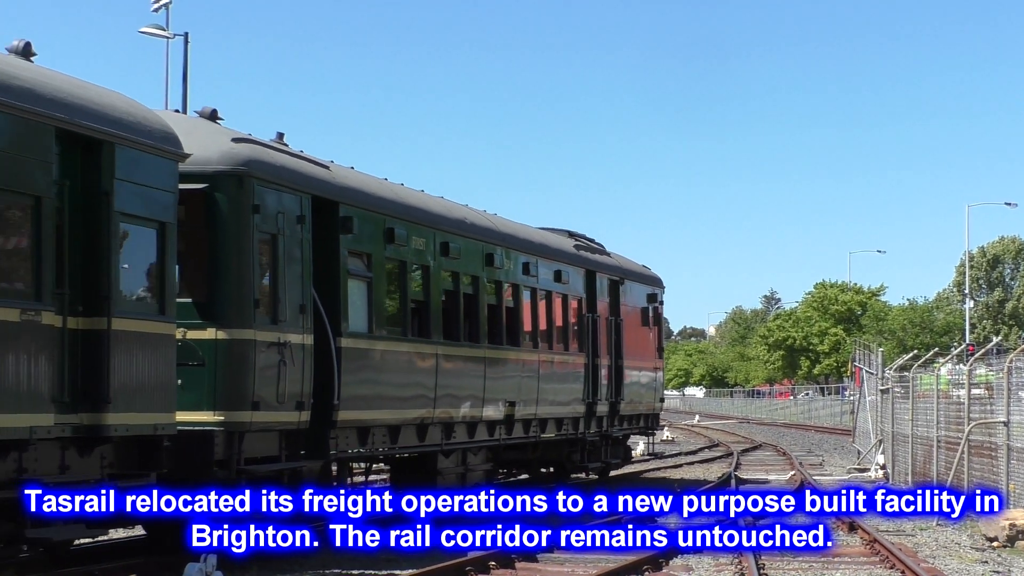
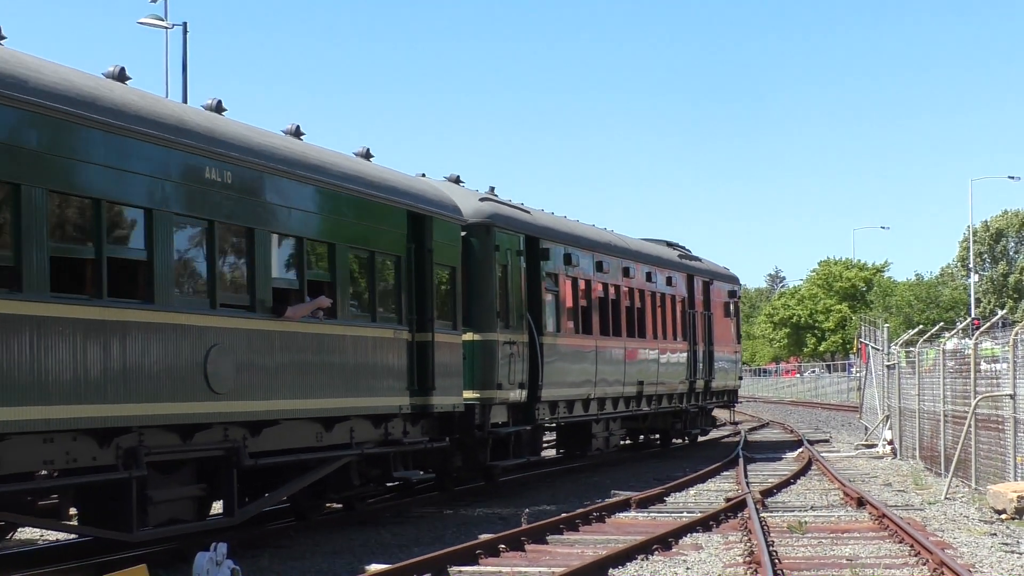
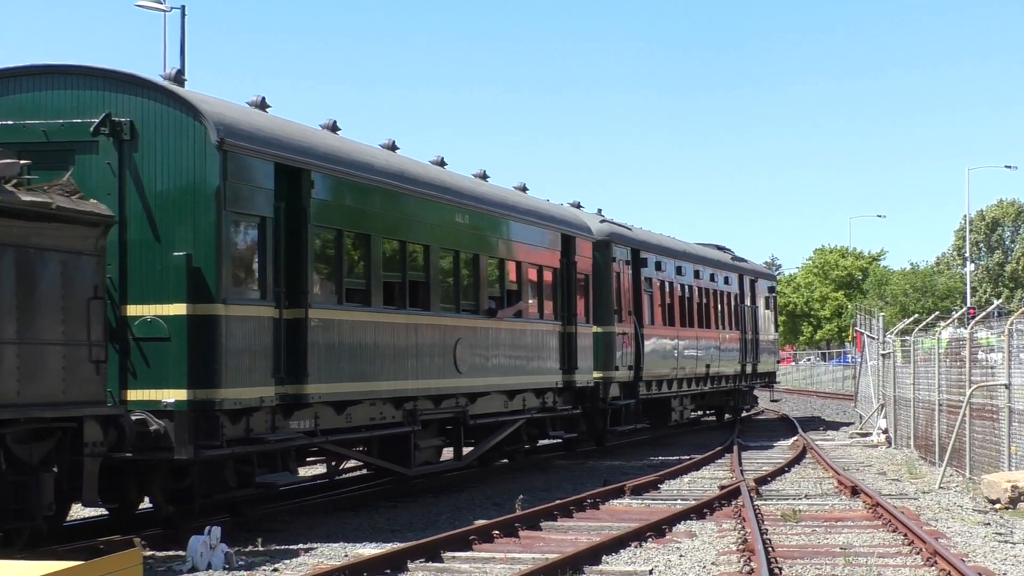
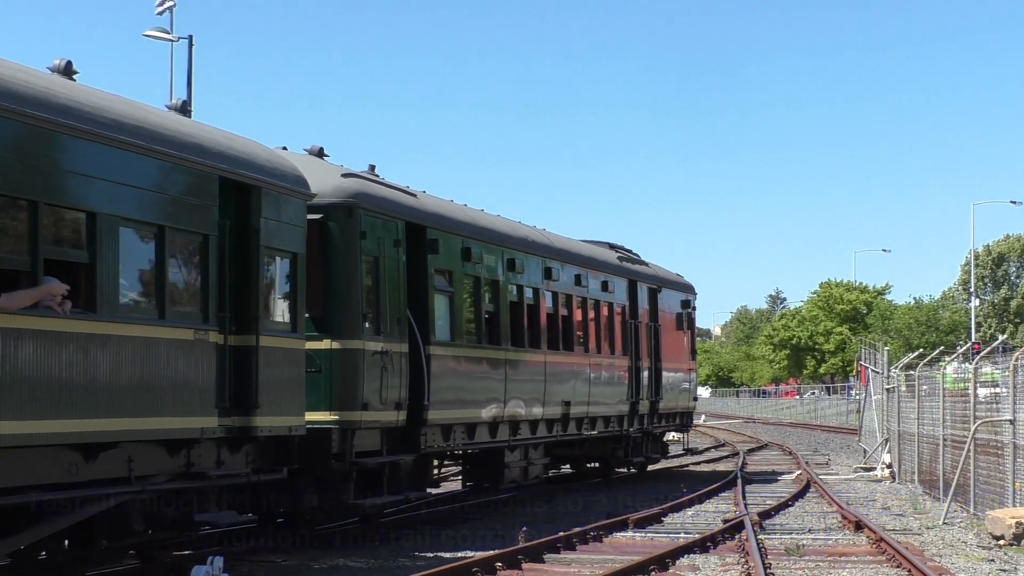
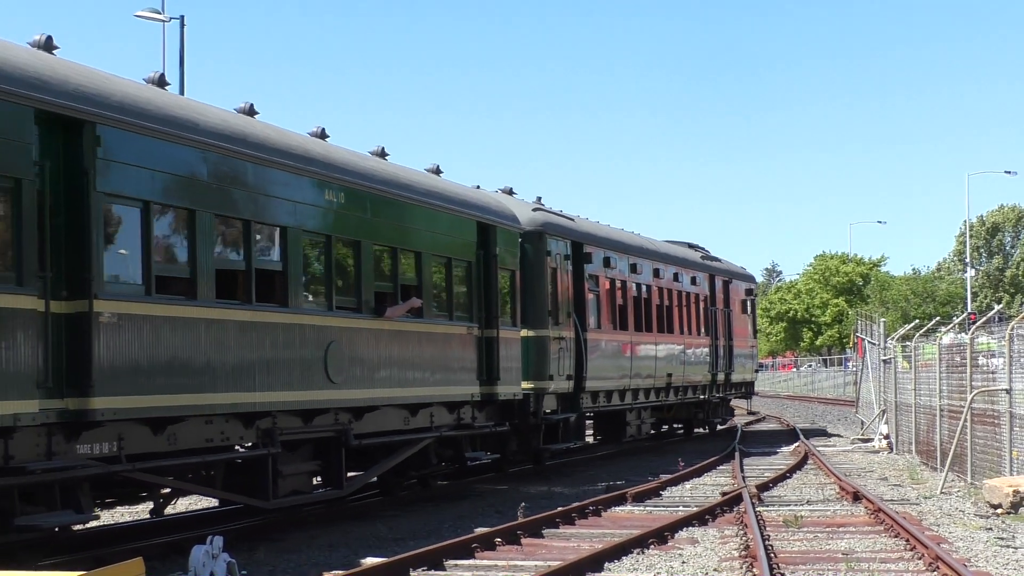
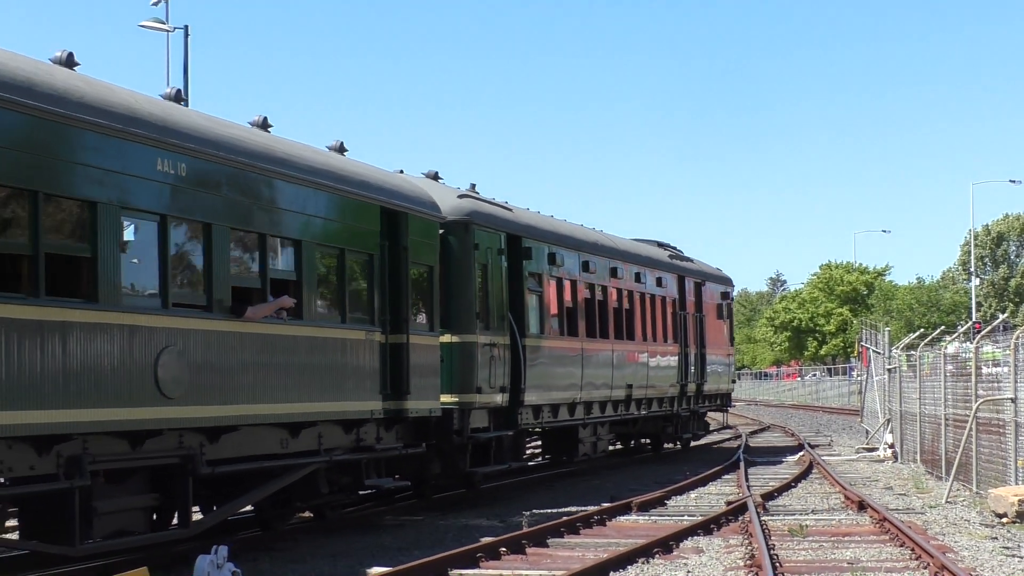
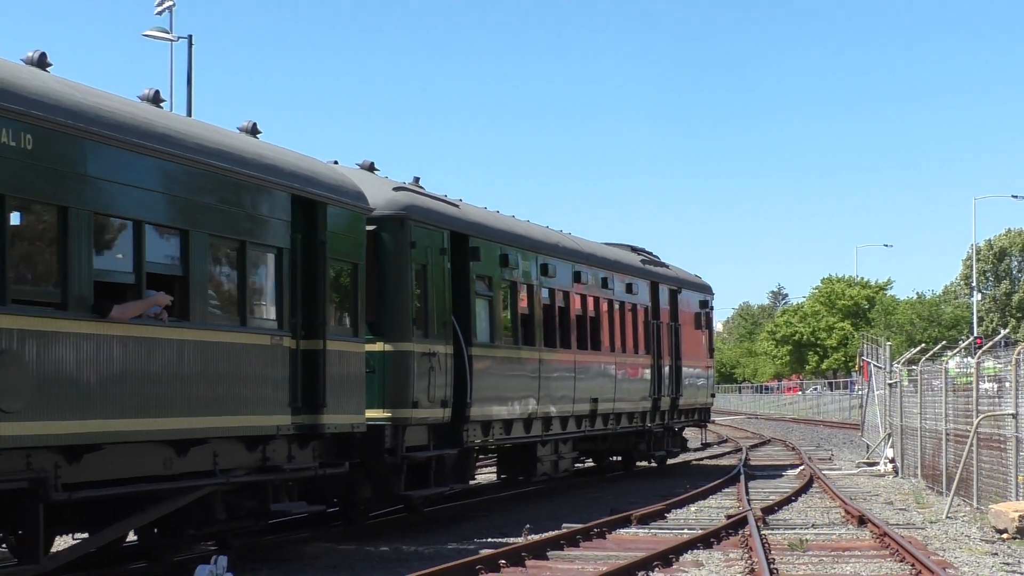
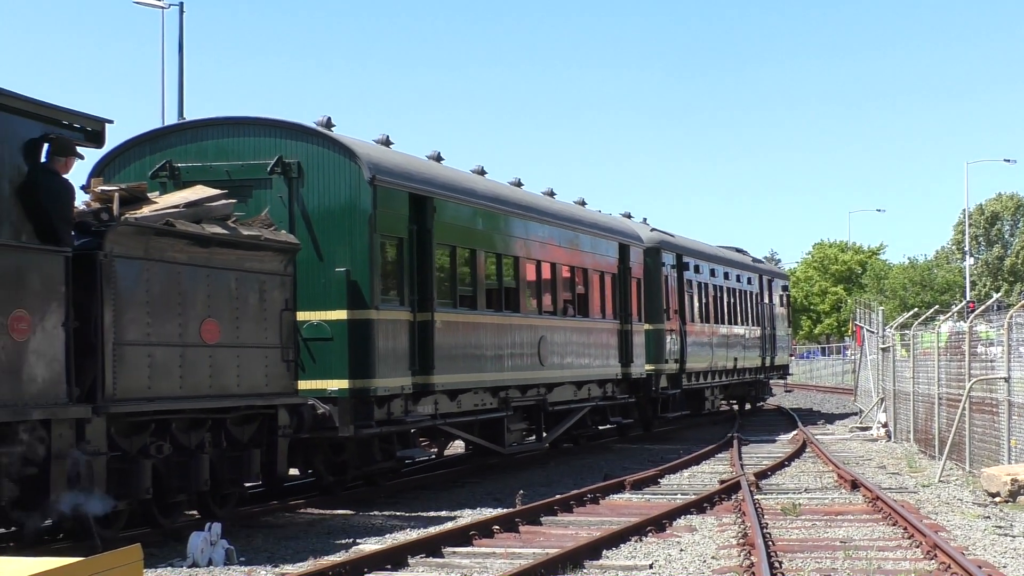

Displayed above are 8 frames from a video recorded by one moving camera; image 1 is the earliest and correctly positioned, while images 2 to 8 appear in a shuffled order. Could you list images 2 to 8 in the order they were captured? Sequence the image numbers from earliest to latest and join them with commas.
4, 7, 6, 2, 5, 3, 8
